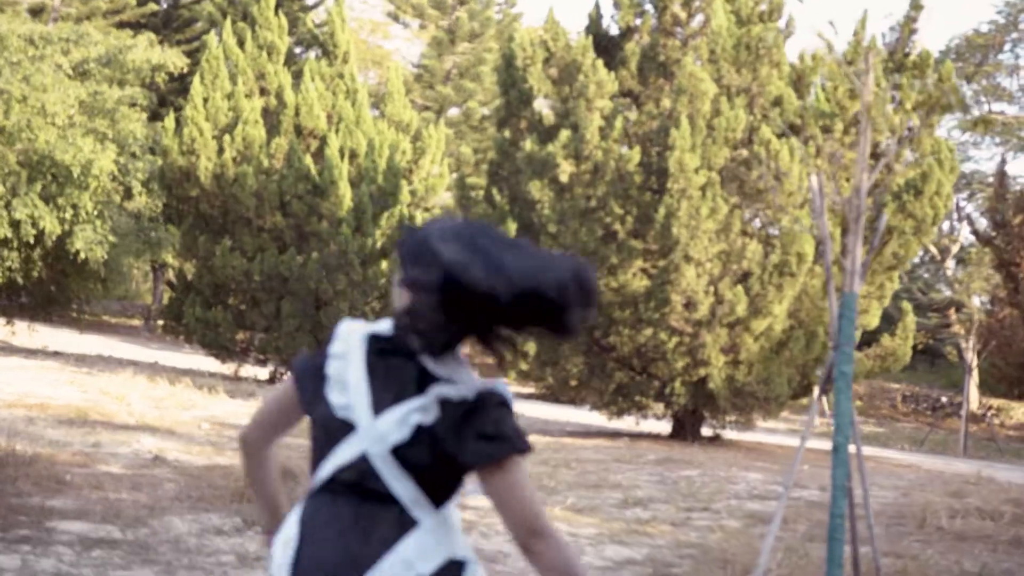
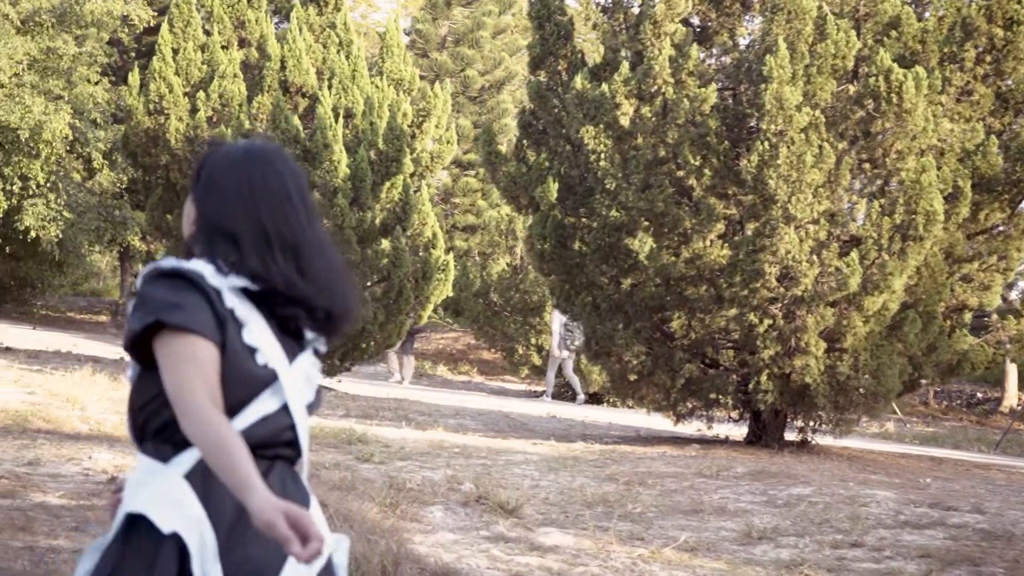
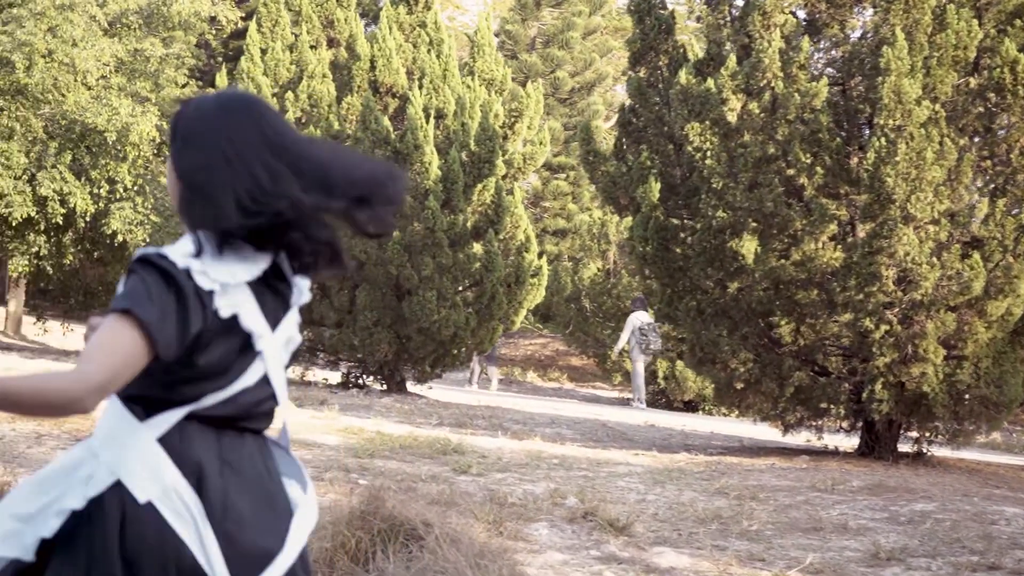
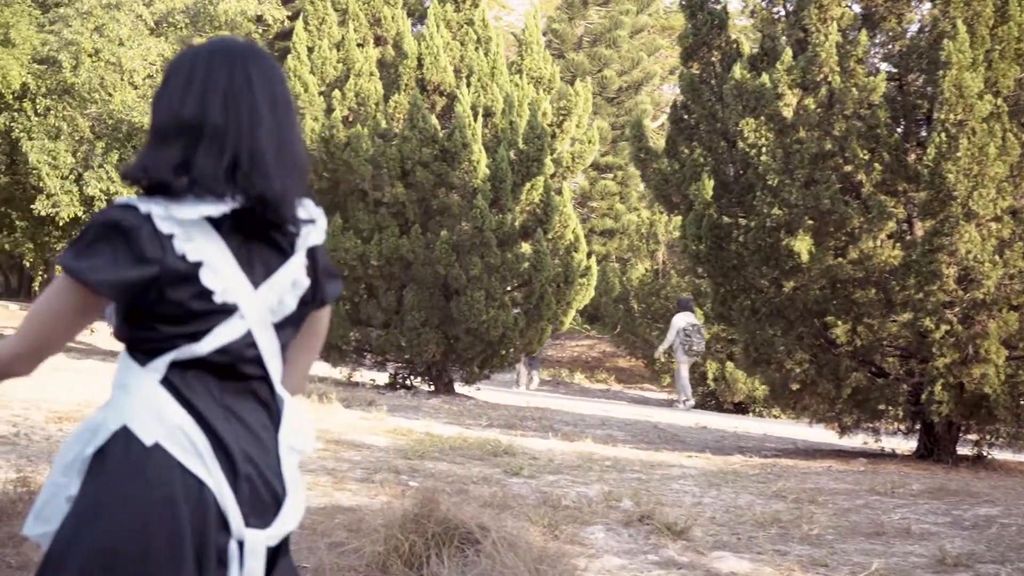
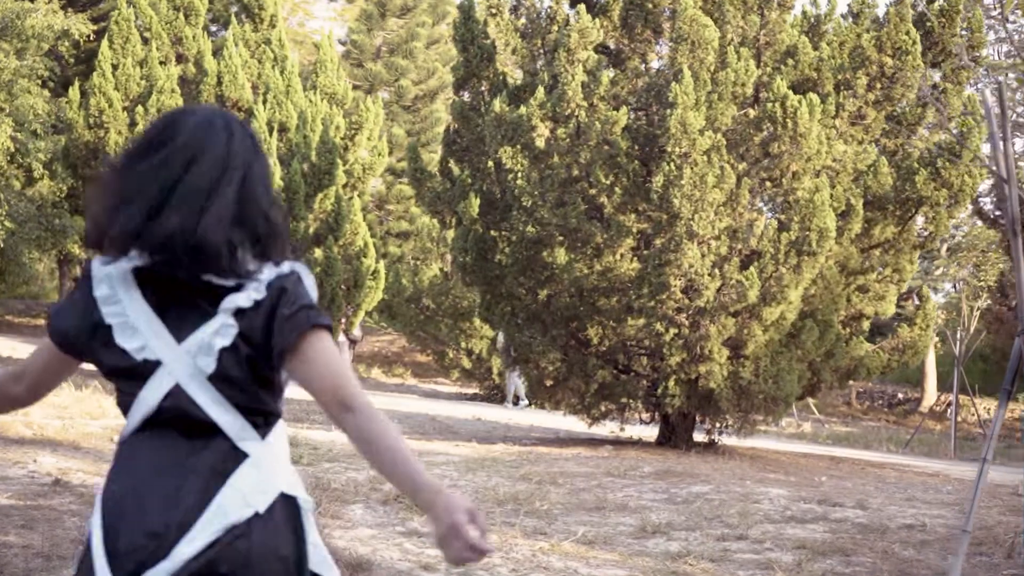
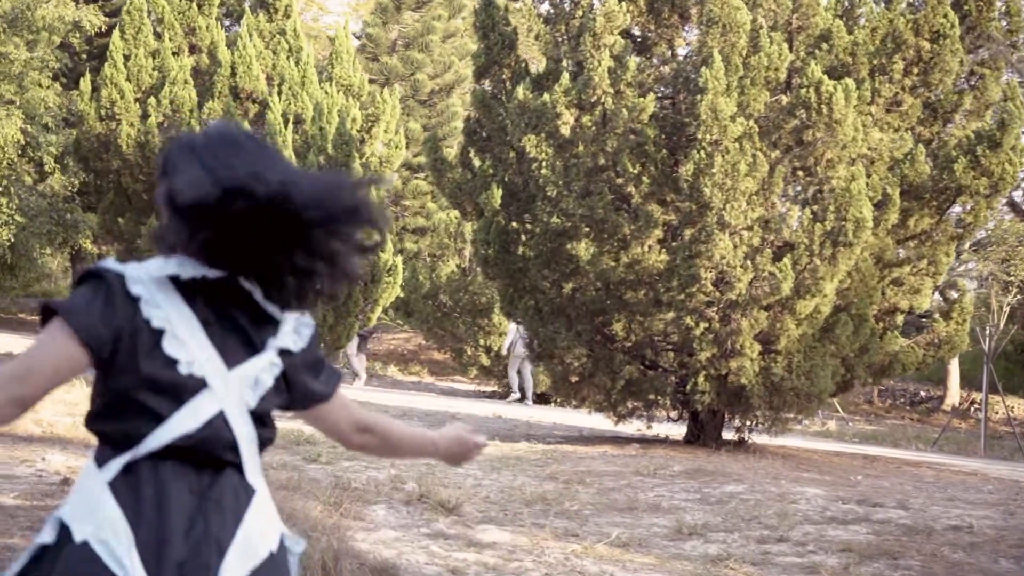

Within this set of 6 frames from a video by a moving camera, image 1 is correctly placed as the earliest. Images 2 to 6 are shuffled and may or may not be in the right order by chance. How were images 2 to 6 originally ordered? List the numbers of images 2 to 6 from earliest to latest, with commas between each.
5, 6, 2, 3, 4
